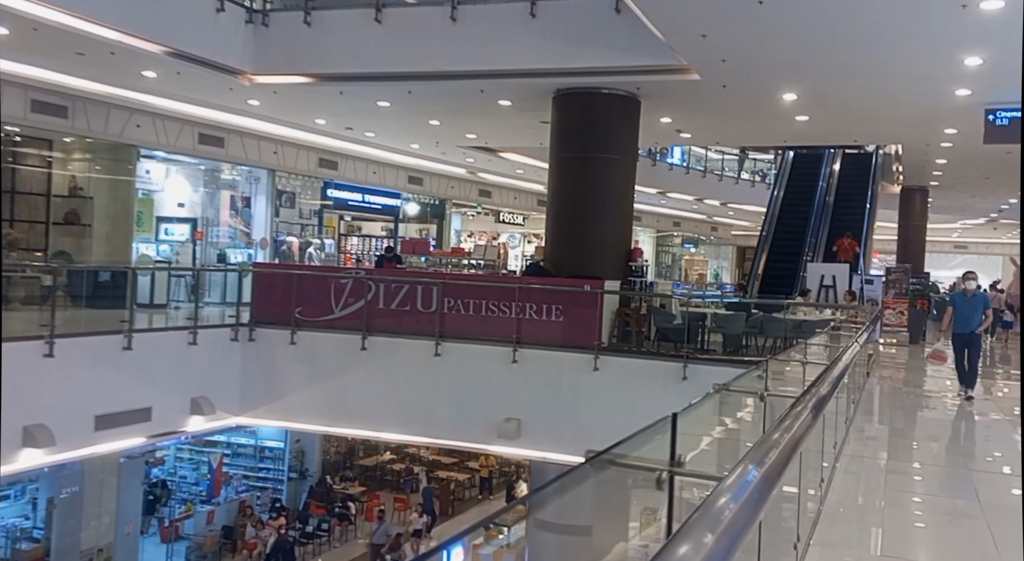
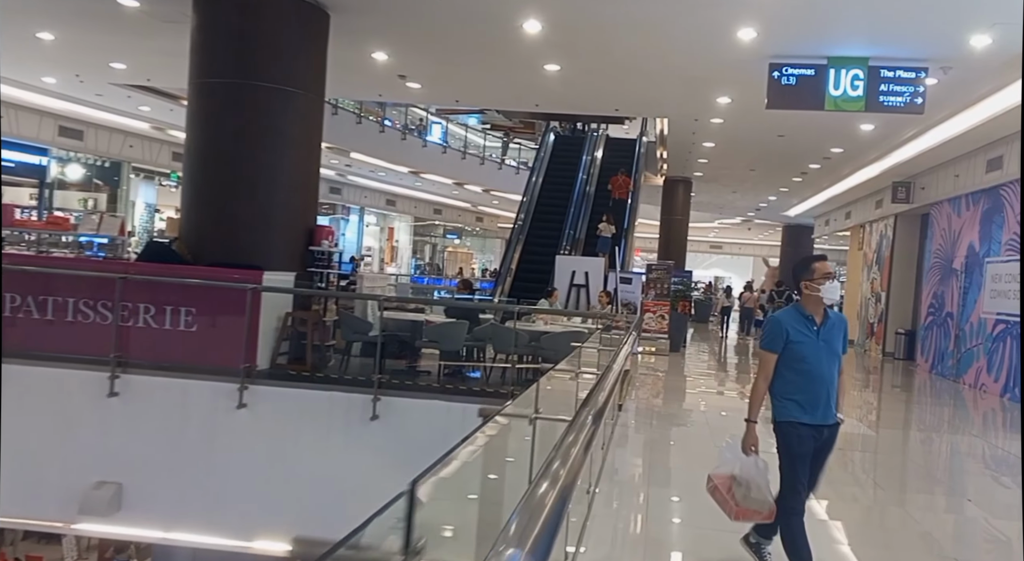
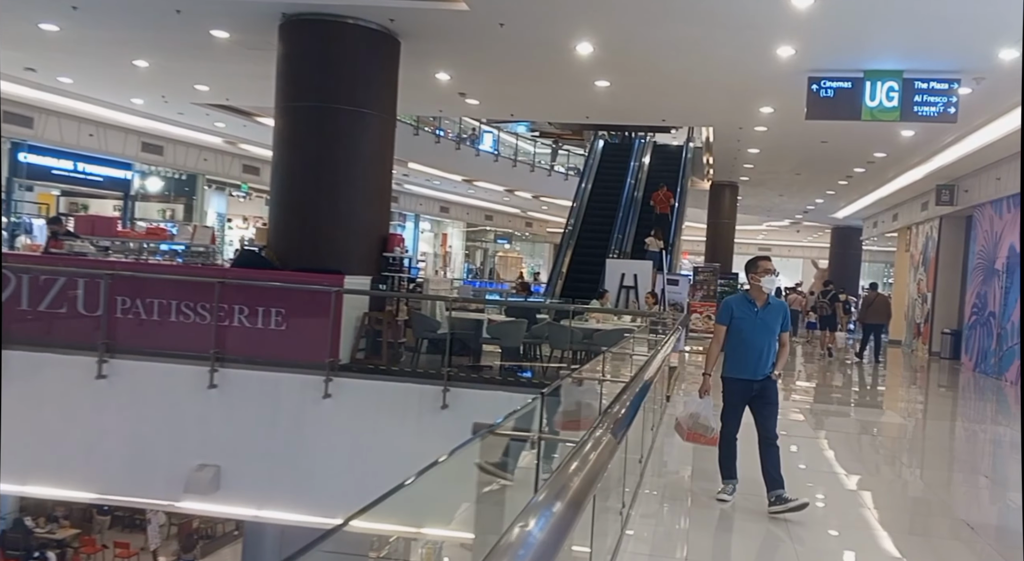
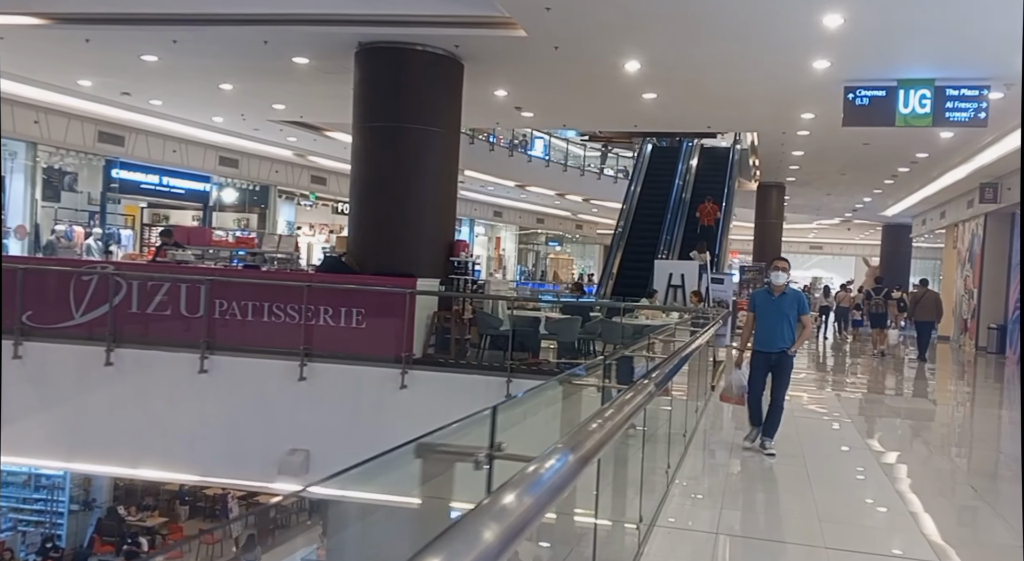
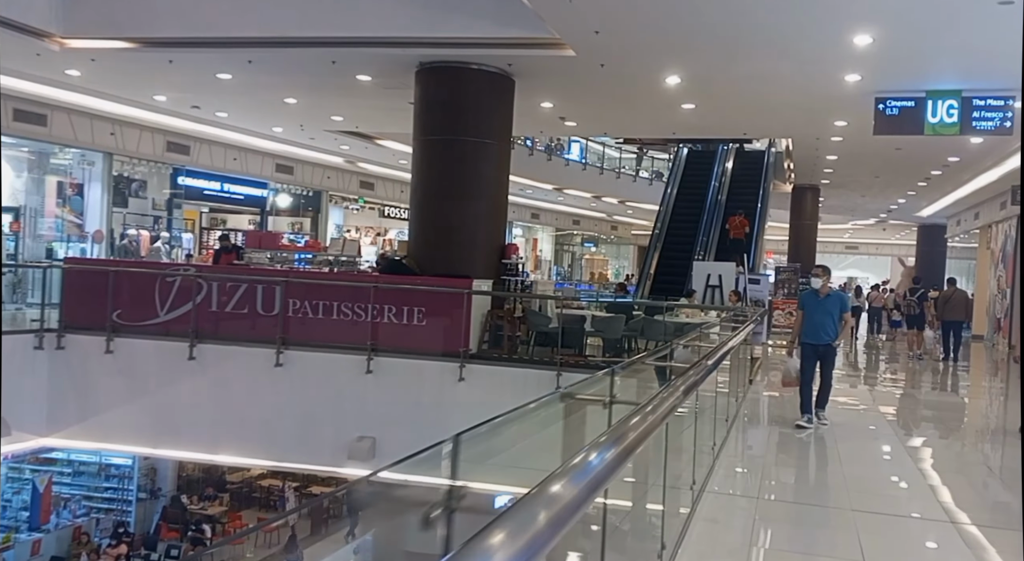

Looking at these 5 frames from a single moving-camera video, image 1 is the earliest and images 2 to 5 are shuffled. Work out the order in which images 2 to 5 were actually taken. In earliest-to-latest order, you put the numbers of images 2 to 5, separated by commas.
5, 4, 3, 2
